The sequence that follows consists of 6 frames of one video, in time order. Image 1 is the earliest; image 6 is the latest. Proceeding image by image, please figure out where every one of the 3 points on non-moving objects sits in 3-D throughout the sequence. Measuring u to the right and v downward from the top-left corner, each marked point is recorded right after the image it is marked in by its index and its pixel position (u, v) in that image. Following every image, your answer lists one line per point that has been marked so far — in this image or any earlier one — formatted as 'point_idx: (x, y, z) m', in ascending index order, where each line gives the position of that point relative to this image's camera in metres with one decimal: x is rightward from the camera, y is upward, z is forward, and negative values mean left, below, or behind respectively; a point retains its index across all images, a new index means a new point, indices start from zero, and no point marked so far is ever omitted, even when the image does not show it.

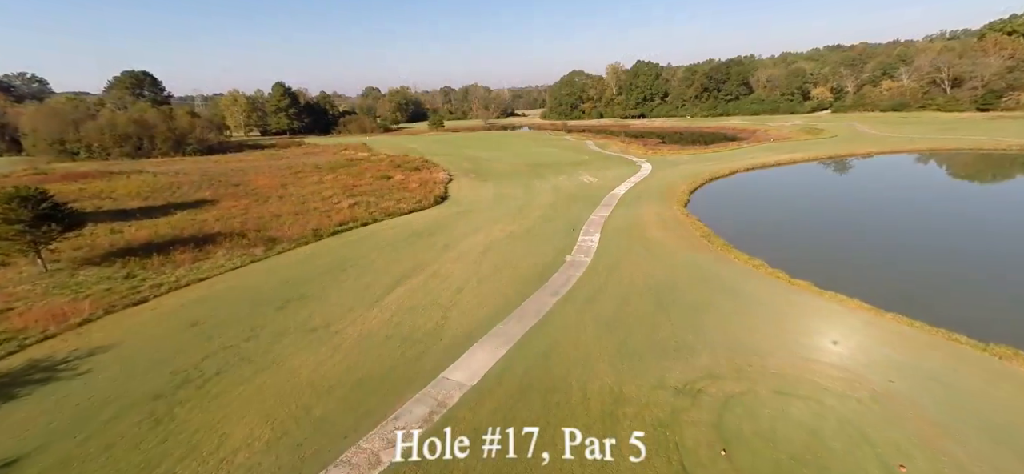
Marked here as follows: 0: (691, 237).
0: (+6.9, 0.0, +18.2) m
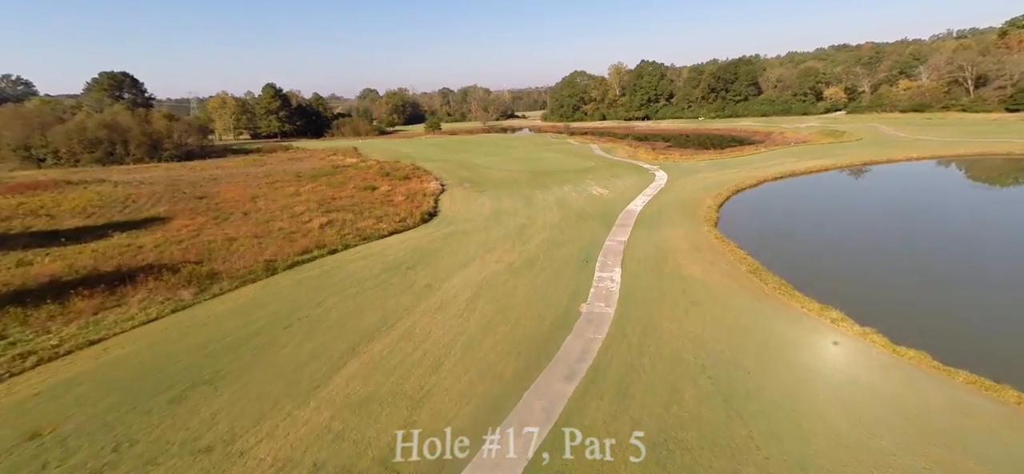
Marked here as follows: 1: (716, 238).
0: (+6.9, -1.1, +14.4) m
1: (+7.9, -0.1, +18.1) m
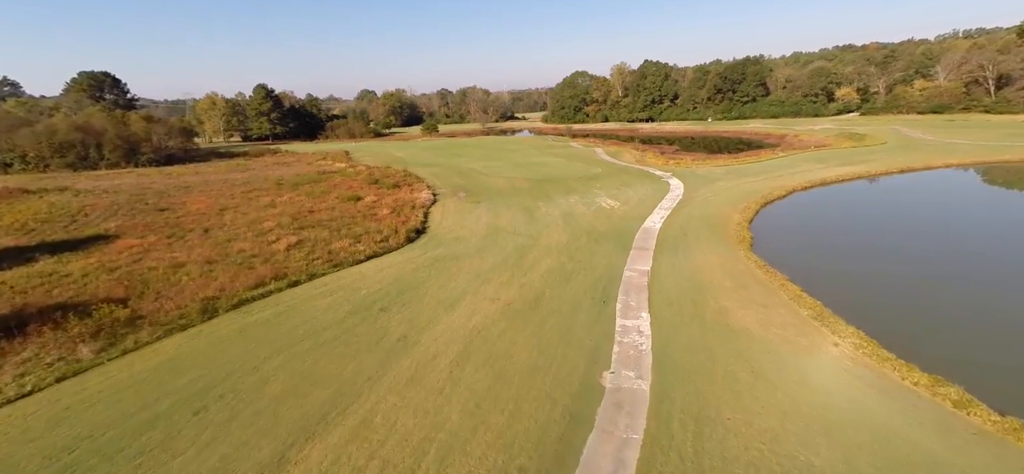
0: (+6.8, -2.0, +11.2) m
1: (+7.8, -1.0, +14.9) m
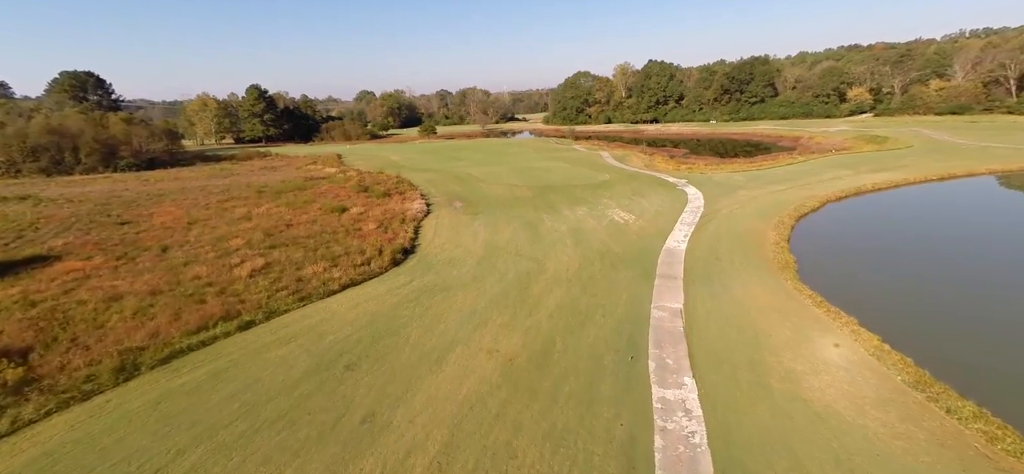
0: (+6.9, -2.8, +8.4) m
1: (+7.9, -1.8, +12.1) m
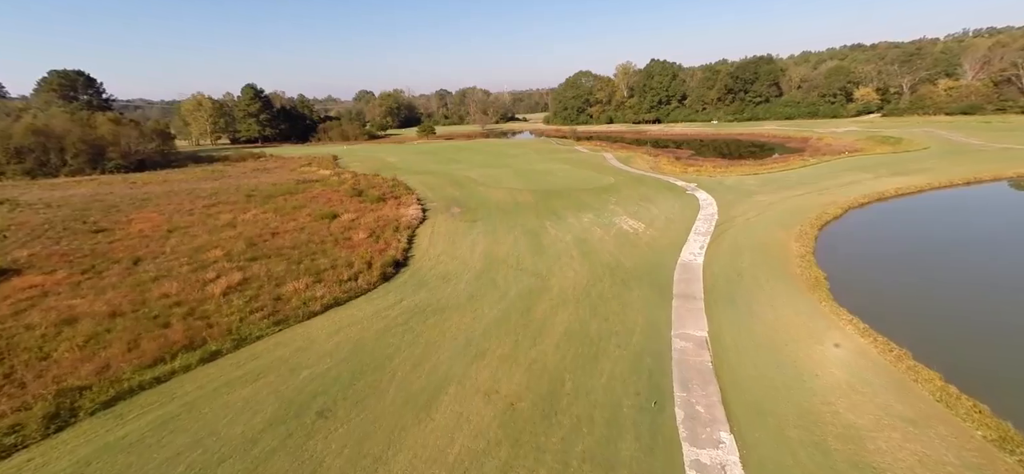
0: (+6.9, -3.3, +6.9) m
1: (+7.9, -2.2, +10.6) m
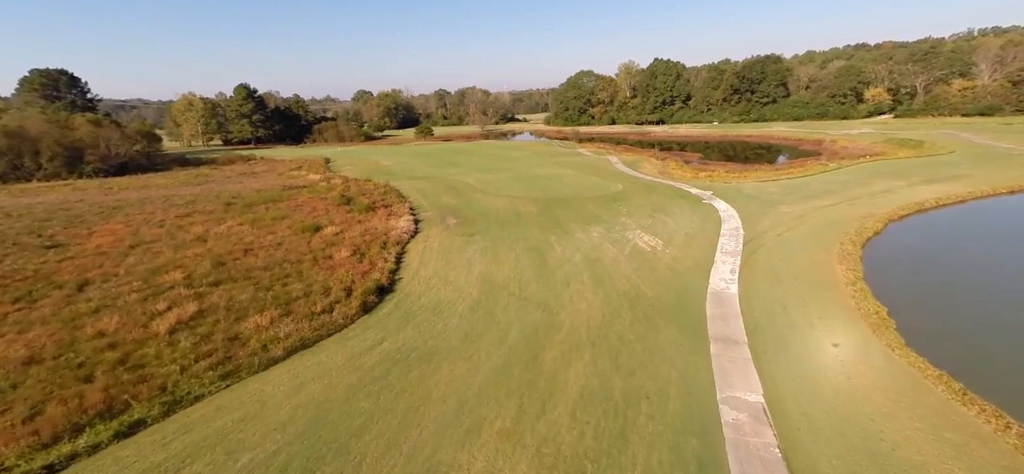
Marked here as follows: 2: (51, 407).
0: (+7.0, -4.0, +4.6) m
1: (+8.0, -2.9, +8.3) m
2: (-8.7, -3.2, +9.0) m
